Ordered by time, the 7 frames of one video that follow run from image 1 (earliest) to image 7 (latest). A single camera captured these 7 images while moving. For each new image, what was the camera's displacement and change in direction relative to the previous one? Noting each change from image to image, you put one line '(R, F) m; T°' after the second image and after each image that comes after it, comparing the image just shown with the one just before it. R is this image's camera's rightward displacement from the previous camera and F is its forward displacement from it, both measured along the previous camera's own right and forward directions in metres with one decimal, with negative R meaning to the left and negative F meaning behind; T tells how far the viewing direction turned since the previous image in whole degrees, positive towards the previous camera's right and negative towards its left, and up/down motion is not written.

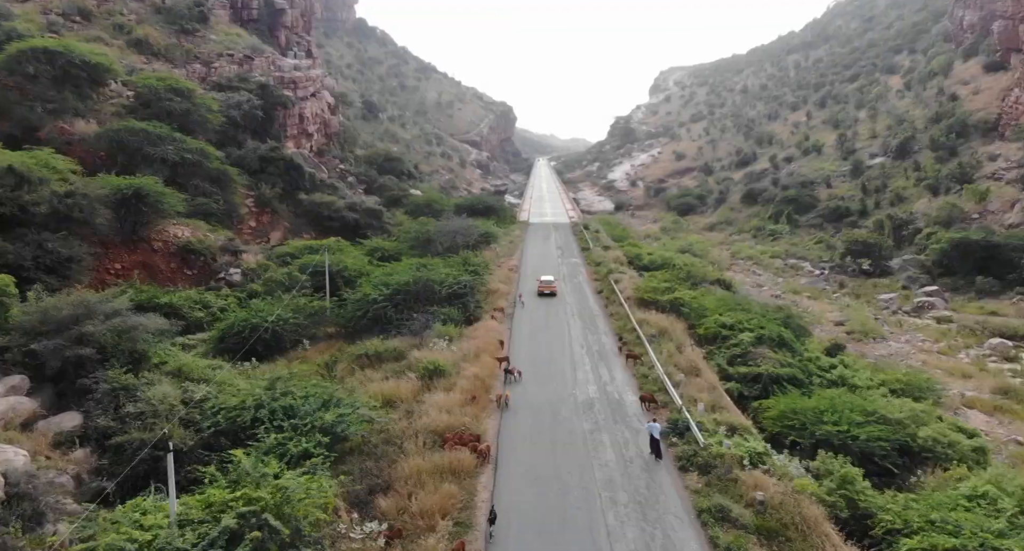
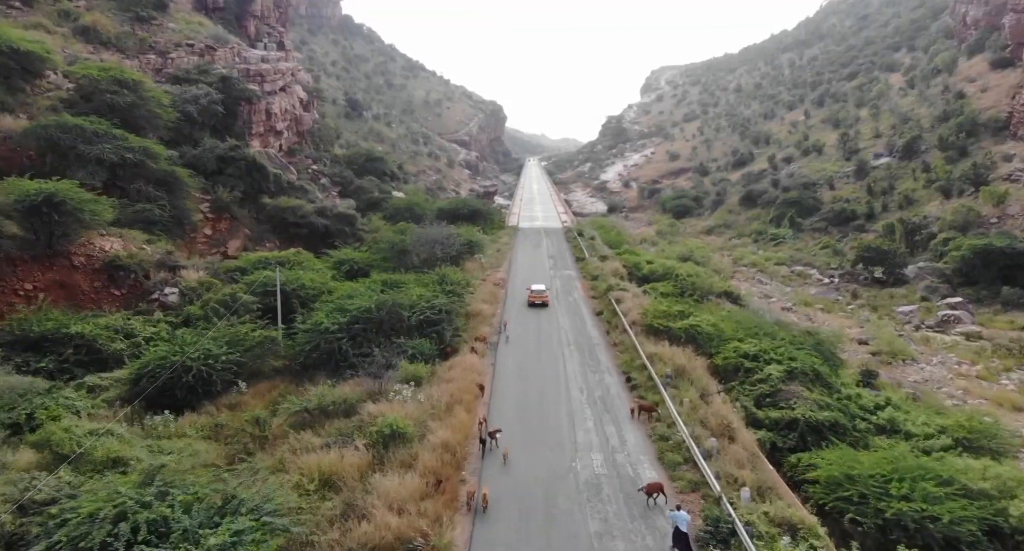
(+0.2, +3.2) m; +1°
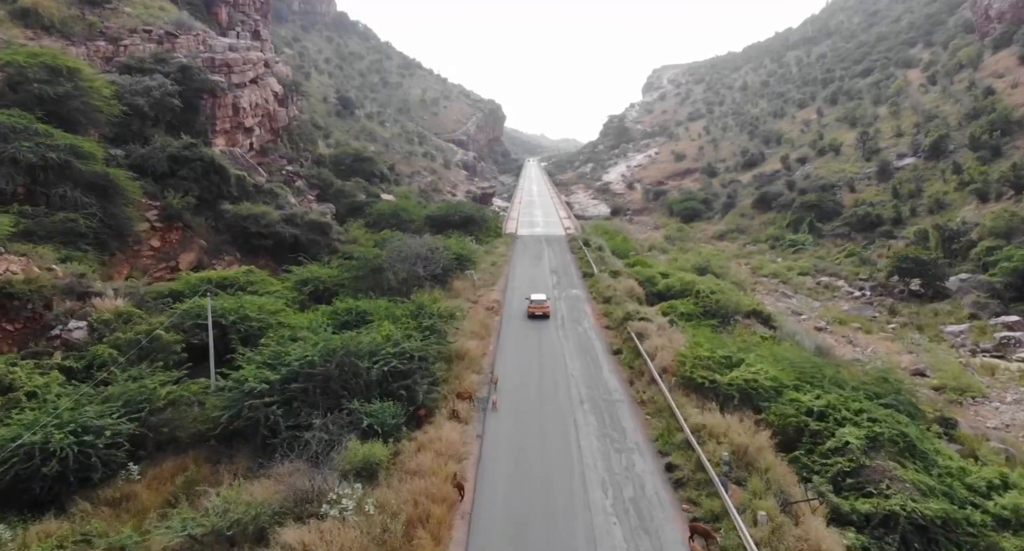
(+0.1, +3.9) m; 0°
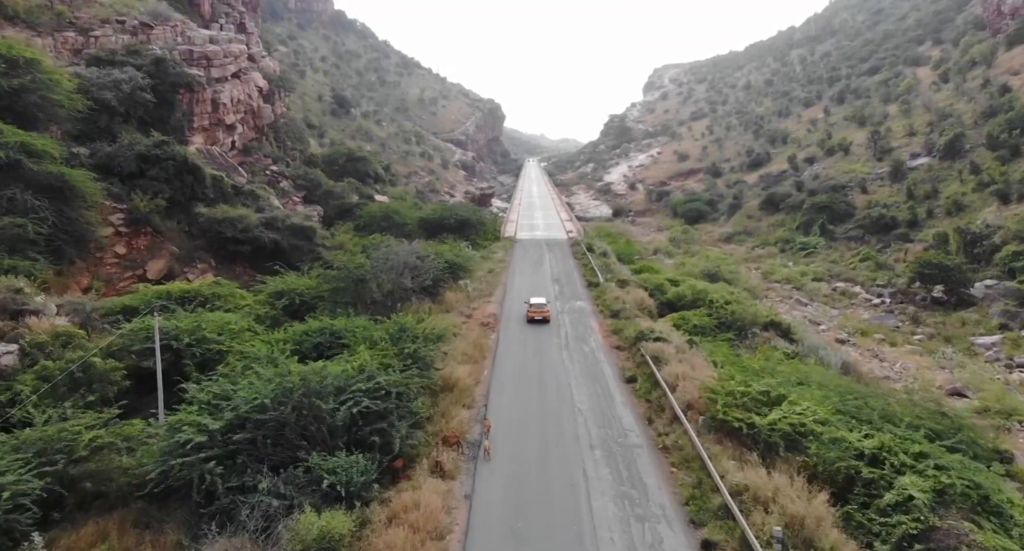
(+0.1, +2.0) m; 0°
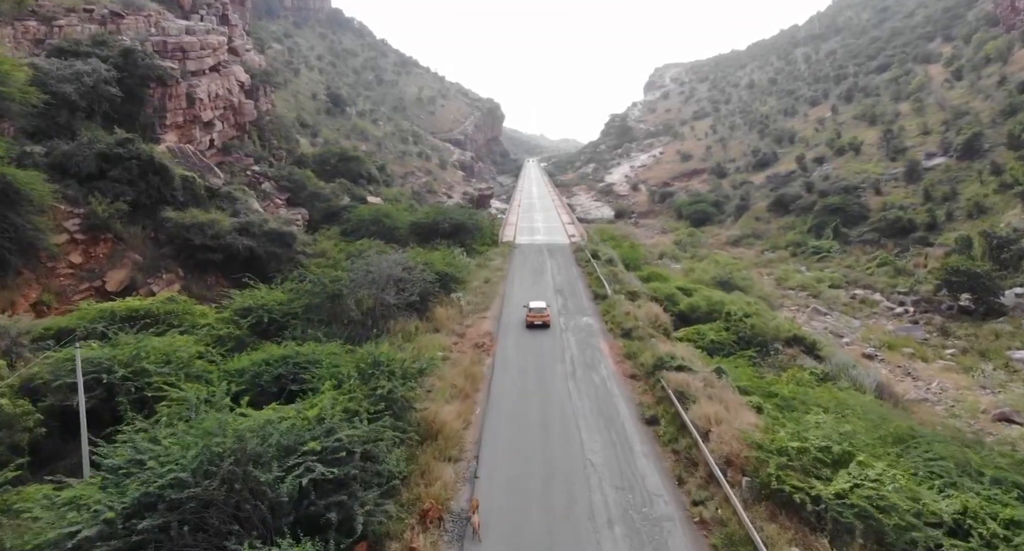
(0.0, +2.1) m; 0°
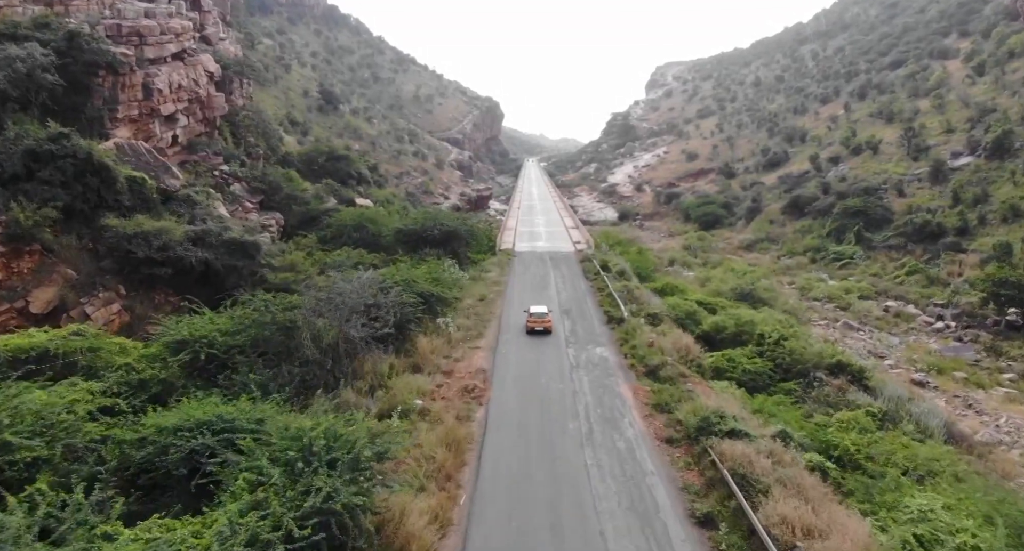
(0.0, +3.1) m; 0°
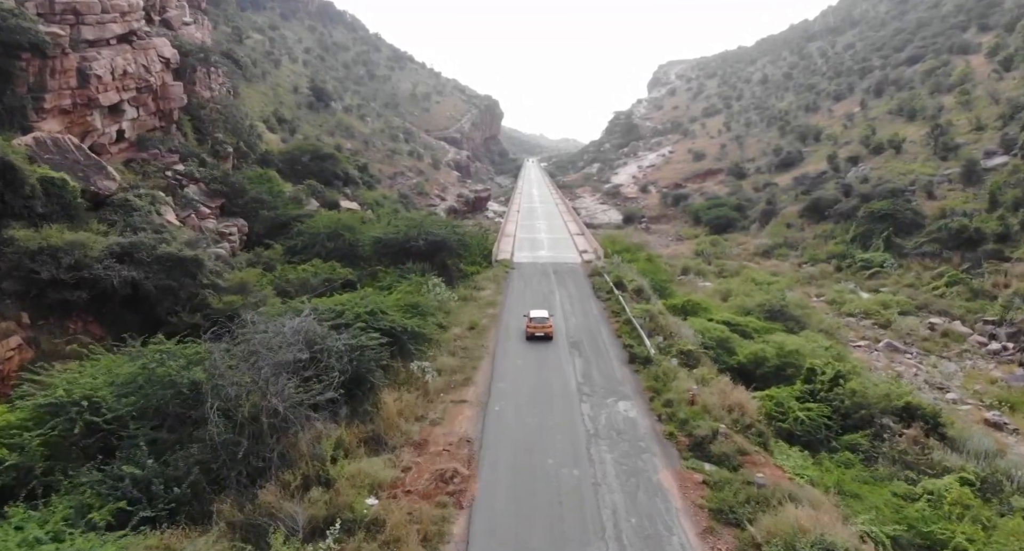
(+0.1, +3.5) m; 0°
